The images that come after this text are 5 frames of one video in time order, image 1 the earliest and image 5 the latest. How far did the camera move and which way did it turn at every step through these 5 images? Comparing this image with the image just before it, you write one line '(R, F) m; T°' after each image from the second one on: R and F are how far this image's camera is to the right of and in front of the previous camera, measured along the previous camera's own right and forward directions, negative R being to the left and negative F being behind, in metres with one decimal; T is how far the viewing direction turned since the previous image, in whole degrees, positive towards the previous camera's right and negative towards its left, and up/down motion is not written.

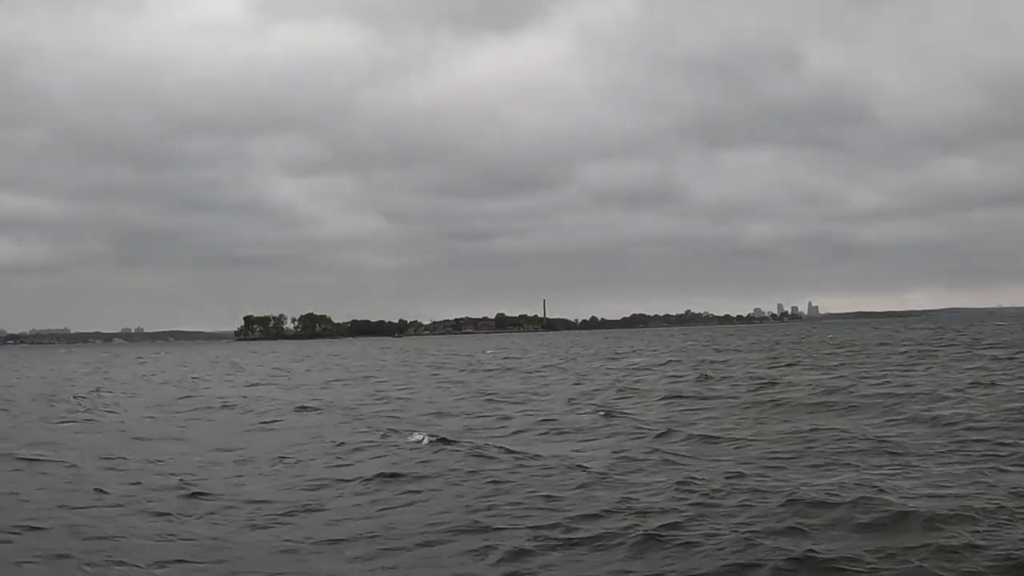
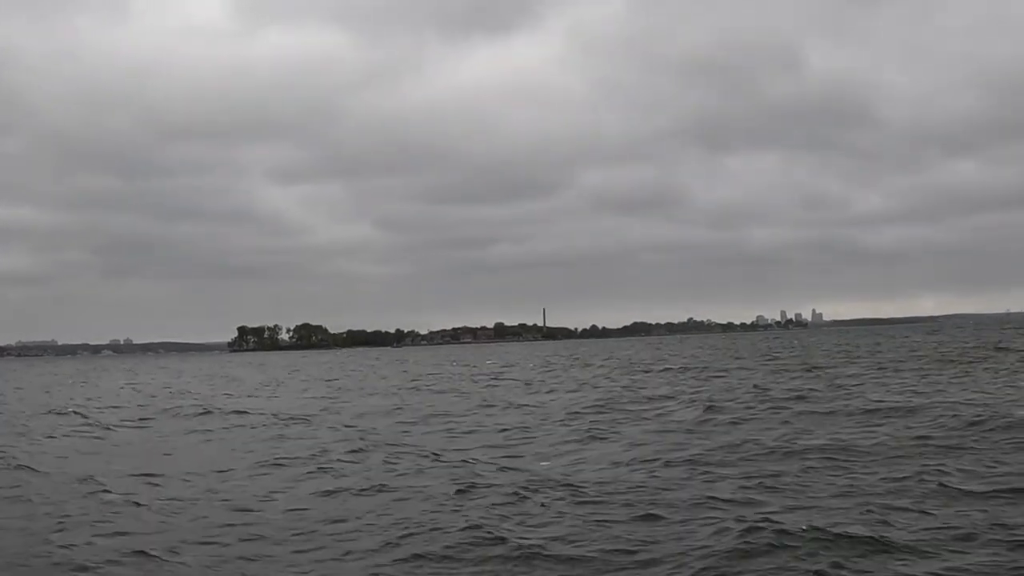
(-0.3, +1.3) m; 0°
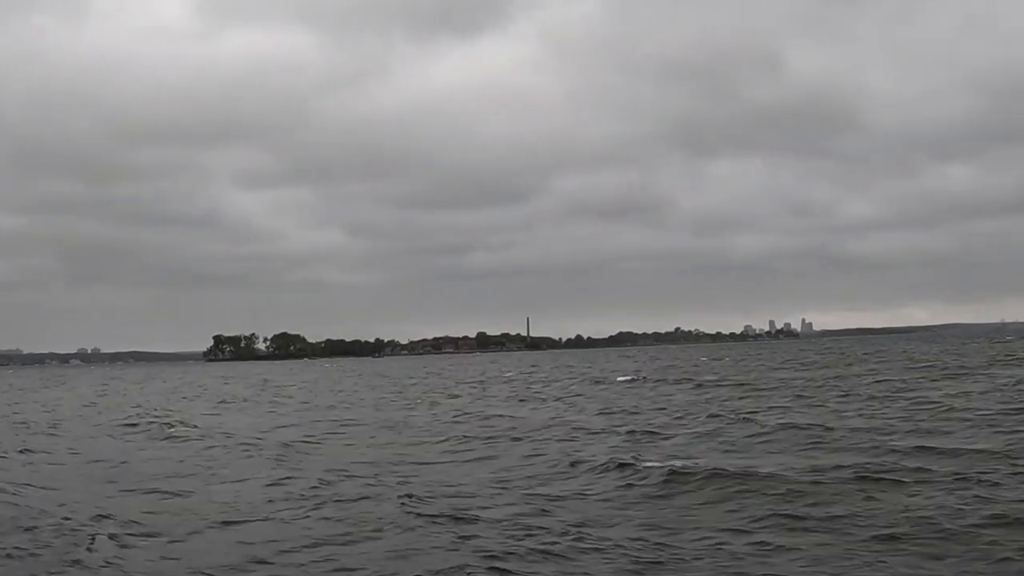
(-0.1, +2.1) m; +1°
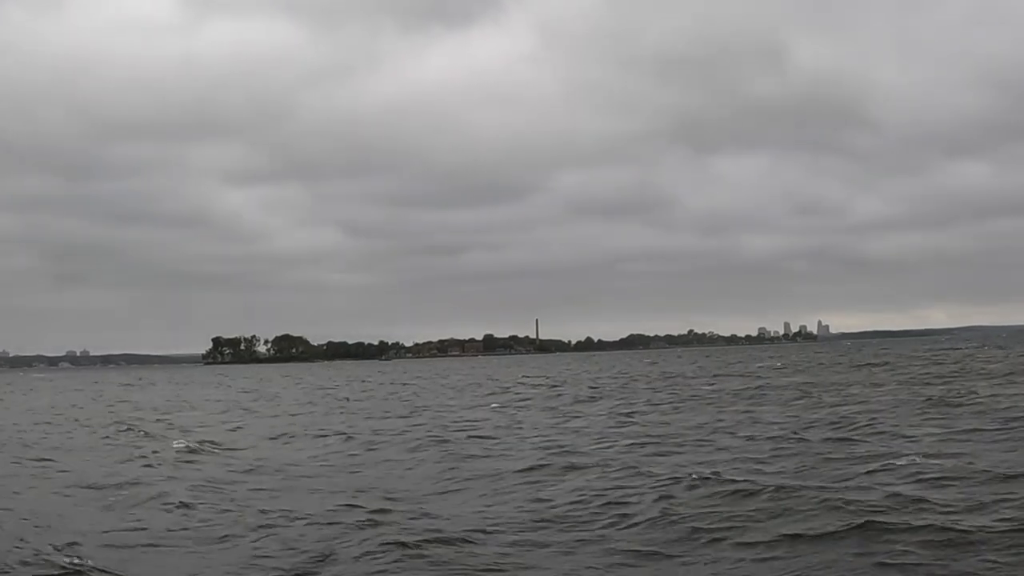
(-0.8, +2.3) m; 0°
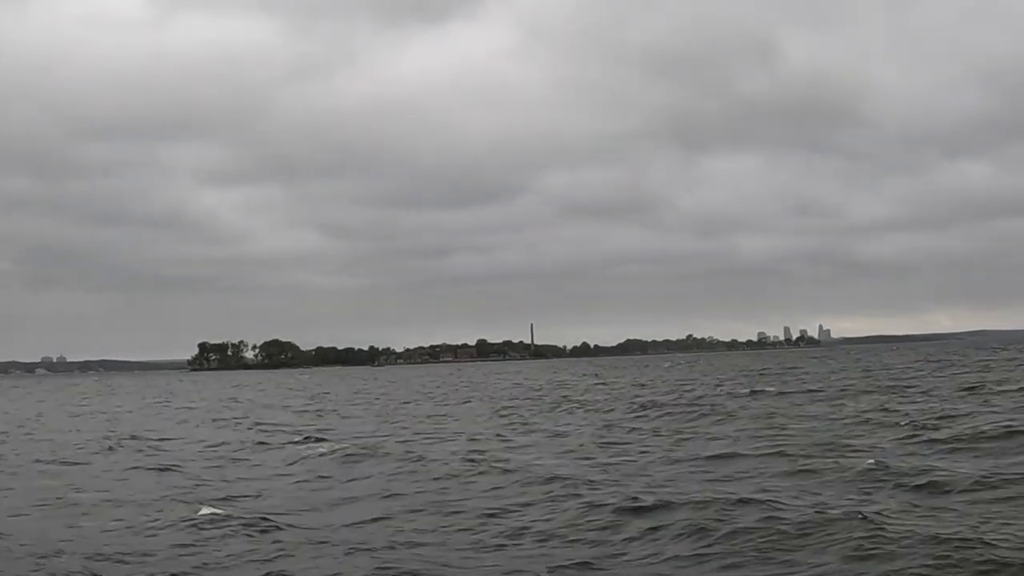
(-0.1, +2.1) m; 0°
